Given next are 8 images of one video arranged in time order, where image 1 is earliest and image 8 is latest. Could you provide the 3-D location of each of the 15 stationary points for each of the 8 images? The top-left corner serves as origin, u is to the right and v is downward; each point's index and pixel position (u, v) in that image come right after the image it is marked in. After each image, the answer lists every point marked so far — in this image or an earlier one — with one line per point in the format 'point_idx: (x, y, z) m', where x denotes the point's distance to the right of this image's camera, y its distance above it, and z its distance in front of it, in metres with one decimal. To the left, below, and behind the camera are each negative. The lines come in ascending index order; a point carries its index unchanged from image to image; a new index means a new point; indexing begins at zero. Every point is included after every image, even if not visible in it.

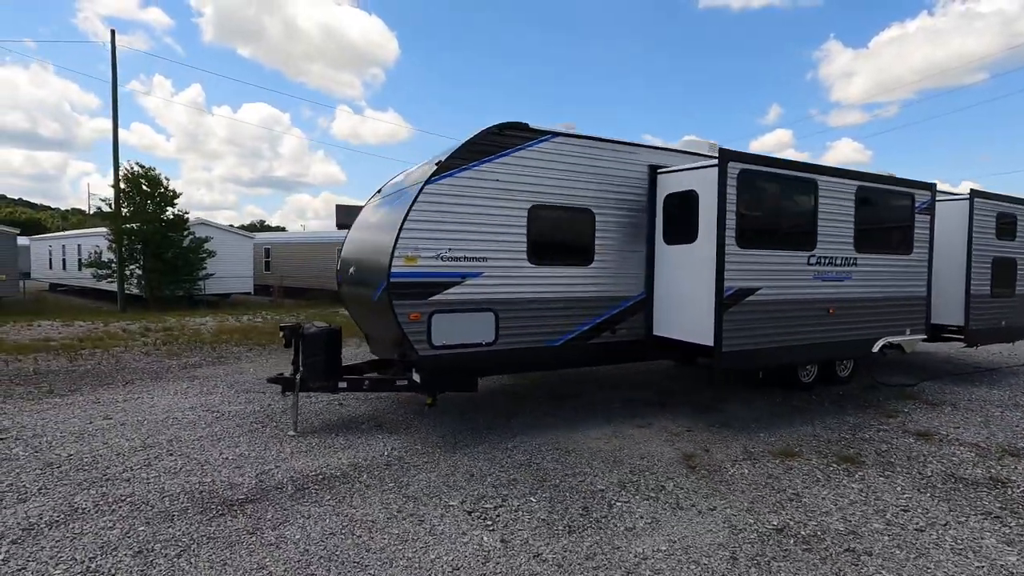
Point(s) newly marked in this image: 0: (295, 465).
0: (-1.8, -1.5, +4.4) m
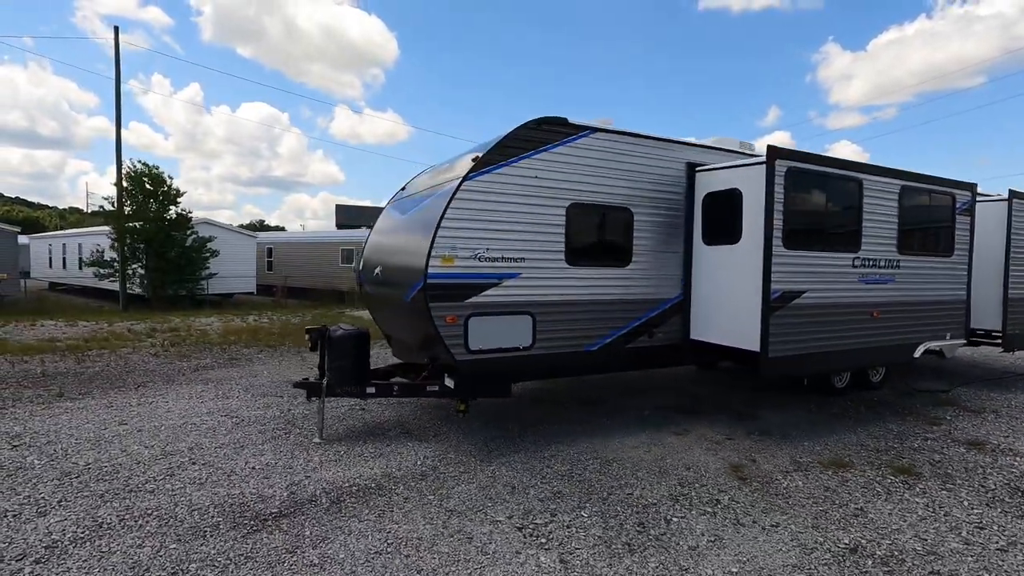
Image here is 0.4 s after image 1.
0: (-1.5, -1.5, +4.2) m
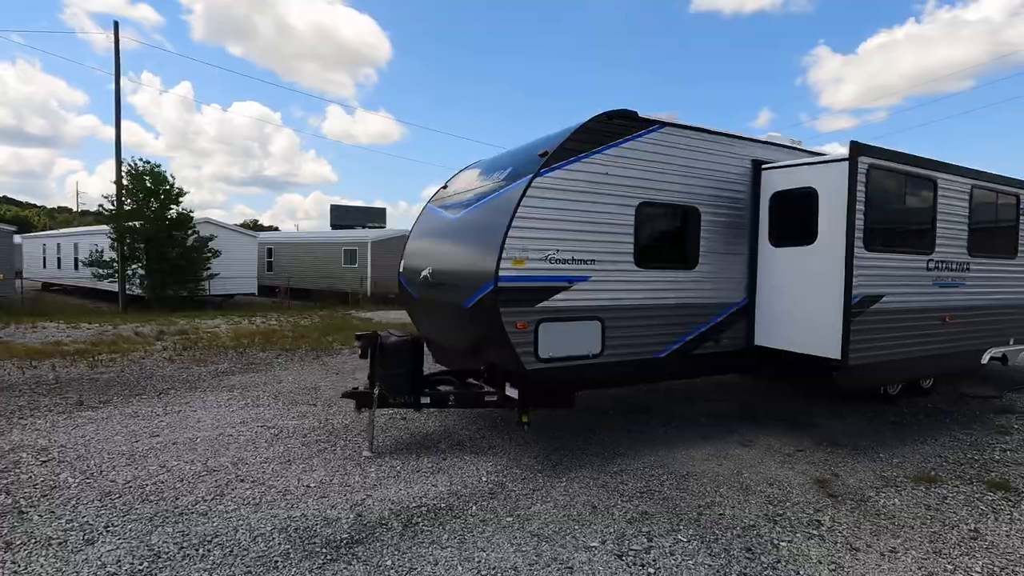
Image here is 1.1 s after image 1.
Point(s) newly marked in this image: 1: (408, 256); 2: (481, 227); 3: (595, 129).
0: (-0.9, -1.5, +3.9) m
1: (-1.2, +0.3, +5.9) m
2: (-0.3, +0.5, +4.5) m
3: (+0.7, +1.3, +4.4) m
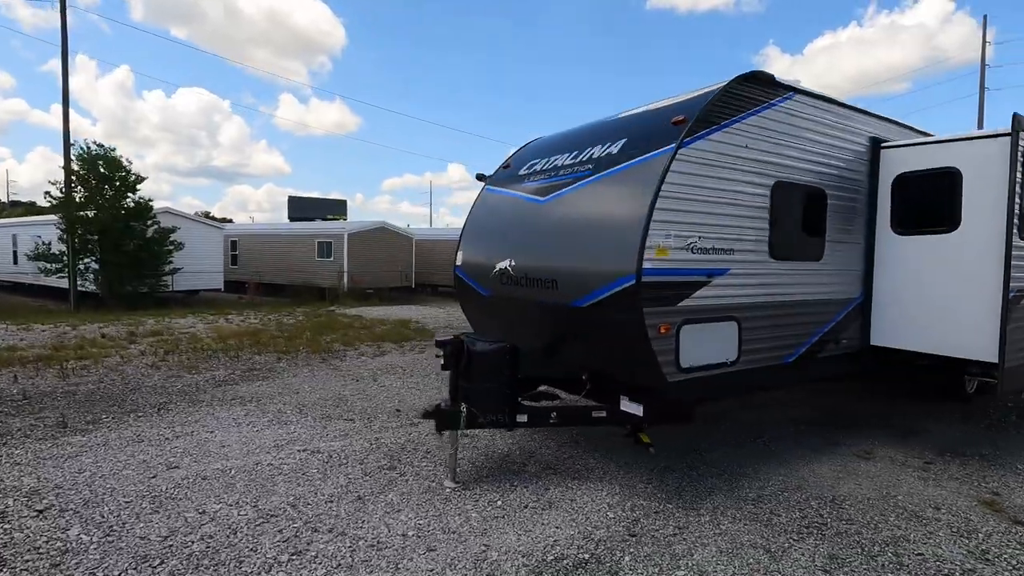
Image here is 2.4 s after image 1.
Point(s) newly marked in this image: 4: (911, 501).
0: (0.0, -1.5, +3.1) m
1: (-0.4, +0.4, +5.0) m
2: (+0.6, +0.5, +3.7) m
3: (+1.5, +1.4, +3.7) m
4: (+2.8, -1.5, +3.8) m
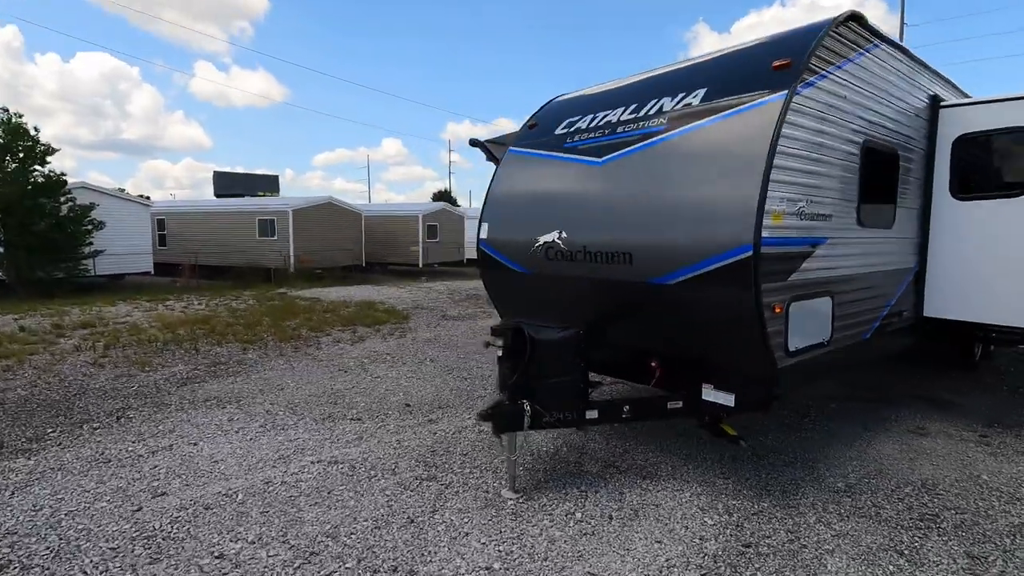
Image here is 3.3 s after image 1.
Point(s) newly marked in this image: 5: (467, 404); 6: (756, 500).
0: (+0.5, -1.4, +2.6) m
1: (-0.2, +0.6, +4.4) m
2: (+1.0, +0.7, +3.2) m
3: (+1.9, +1.5, +3.2) m
4: (+3.2, -1.3, +3.6) m
5: (-0.4, -1.1, +5.2) m
6: (+1.5, -1.3, +3.3) m
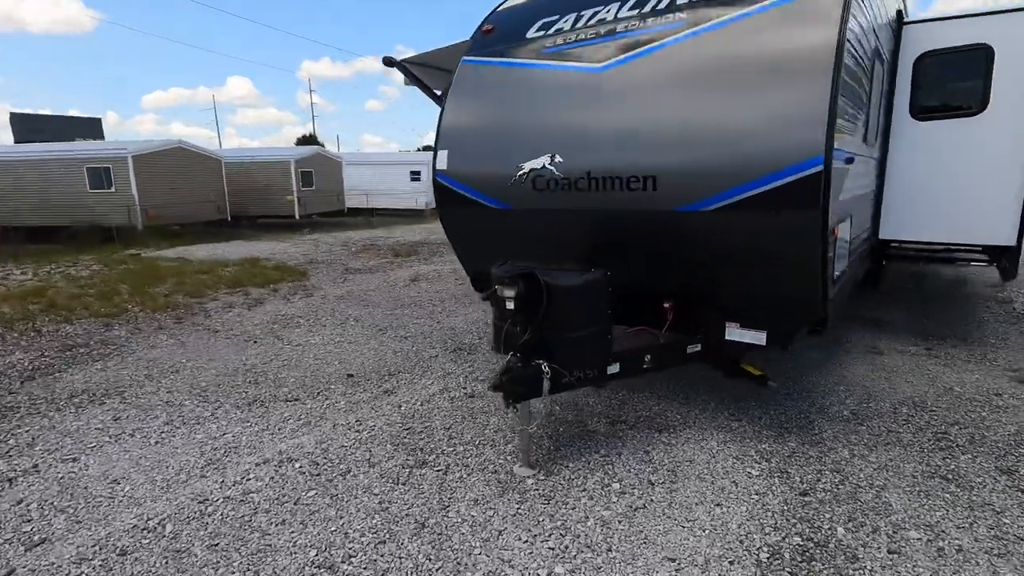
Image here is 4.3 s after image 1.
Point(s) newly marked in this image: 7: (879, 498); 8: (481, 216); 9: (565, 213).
0: (+0.7, -1.1, +2.2) m
1: (-0.4, +1.0, +3.6) m
2: (+1.0, +1.1, +2.7) m
3: (+1.8, +2.0, +2.8) m
4: (+3.2, -0.7, +3.7) m
5: (-0.8, -0.7, +4.5) m
6: (+1.5, -0.9, +3.1) m
7: (+1.7, -1.0, +2.5) m
8: (-0.2, +0.5, +3.5) m
9: (+0.3, +0.4, +3.2) m
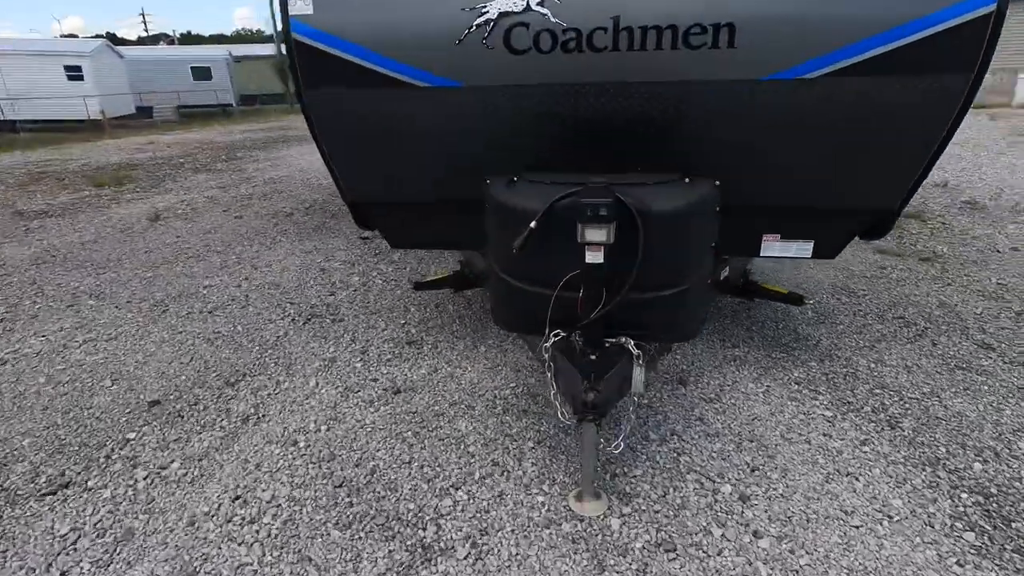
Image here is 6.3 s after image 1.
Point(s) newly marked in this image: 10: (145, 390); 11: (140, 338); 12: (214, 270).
0: (+1.2, -0.8, +1.6) m
1: (-0.7, +1.2, +1.9) m
2: (+0.9, +1.4, +1.7) m
3: (+1.5, +2.4, +2.1) m
4: (+2.6, +0.1, +3.9) m
5: (-1.3, -0.4, +2.9) m
6: (+1.4, -0.4, +2.7) m
7: (+1.9, -0.5, +2.3) m
8: (-0.4, +0.7, +2.1) m
9: (+0.2, +0.7, +2.0) m
10: (-1.8, -0.5, +2.6) m
11: (-2.2, -0.3, +3.1) m
12: (-2.4, +0.1, +4.2) m
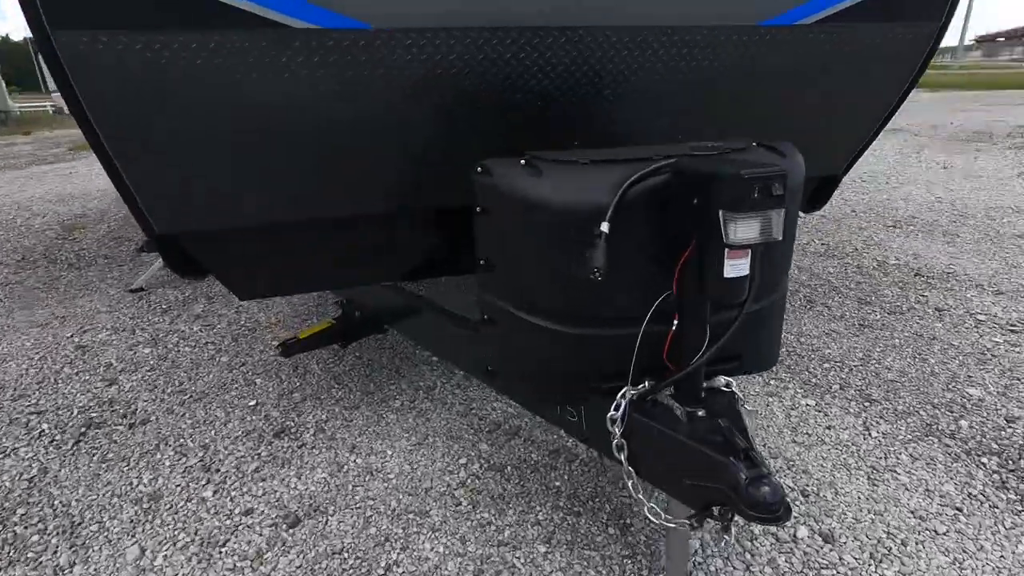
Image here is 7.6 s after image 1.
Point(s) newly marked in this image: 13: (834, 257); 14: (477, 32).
0: (+1.3, -0.7, +1.4) m
1: (-0.8, +1.0, +1.0) m
2: (+0.7, +1.4, +1.4) m
3: (+1.0, +2.5, +1.9) m
4: (+1.5, +0.3, +4.1) m
5: (-1.5, -0.7, +1.6) m
6: (+1.1, -0.3, +2.5) m
7: (+1.6, -0.4, +2.3) m
8: (-0.6, +0.5, +1.2) m
9: (0.0, +0.6, +1.4) m
10: (-1.8, -0.9, +1.2) m
11: (-2.4, -0.8, +1.5) m
12: (-3.0, -0.4, +2.5) m
13: (+2.2, +0.2, +3.6) m
14: (-0.1, +0.6, +1.3) m
